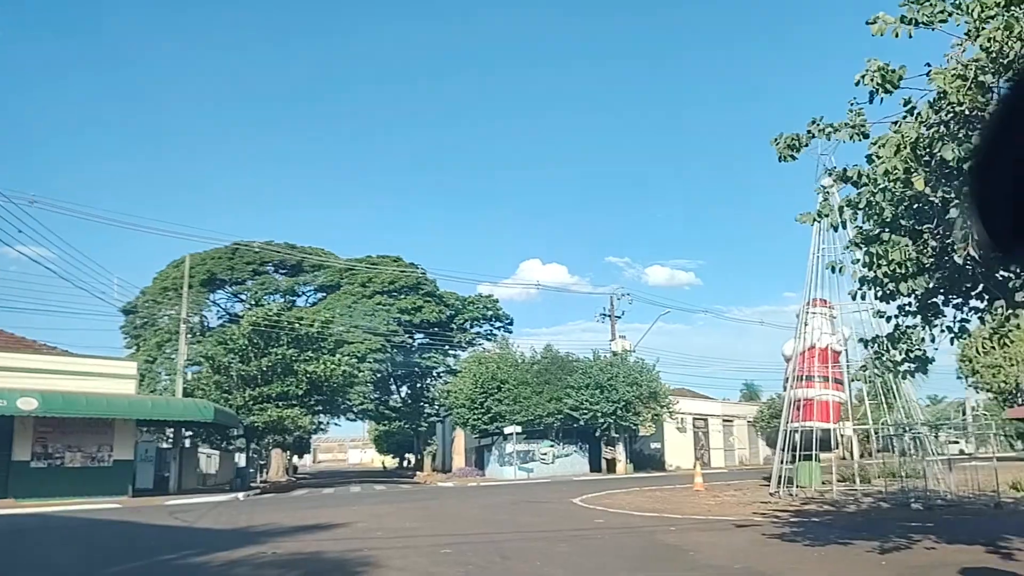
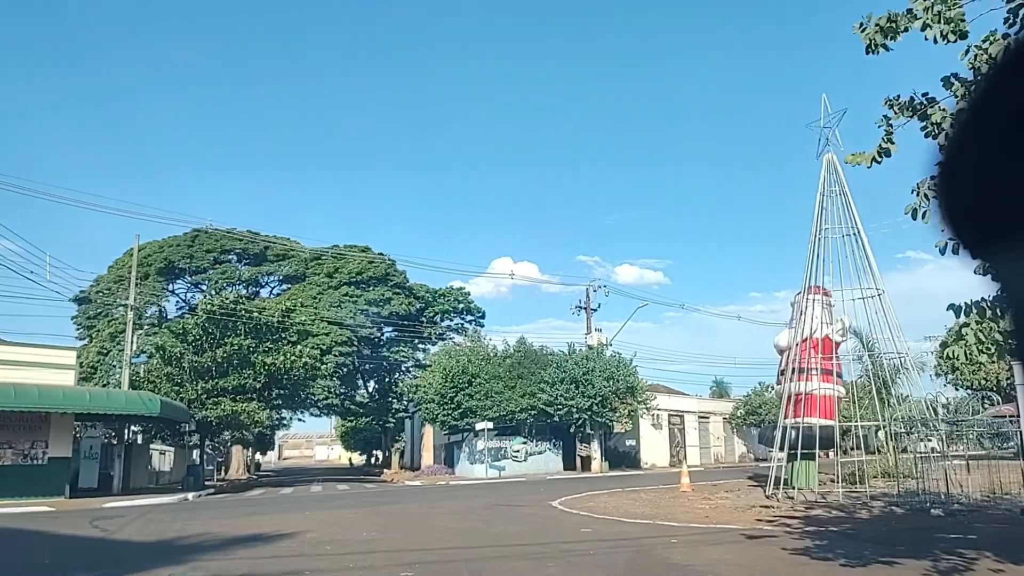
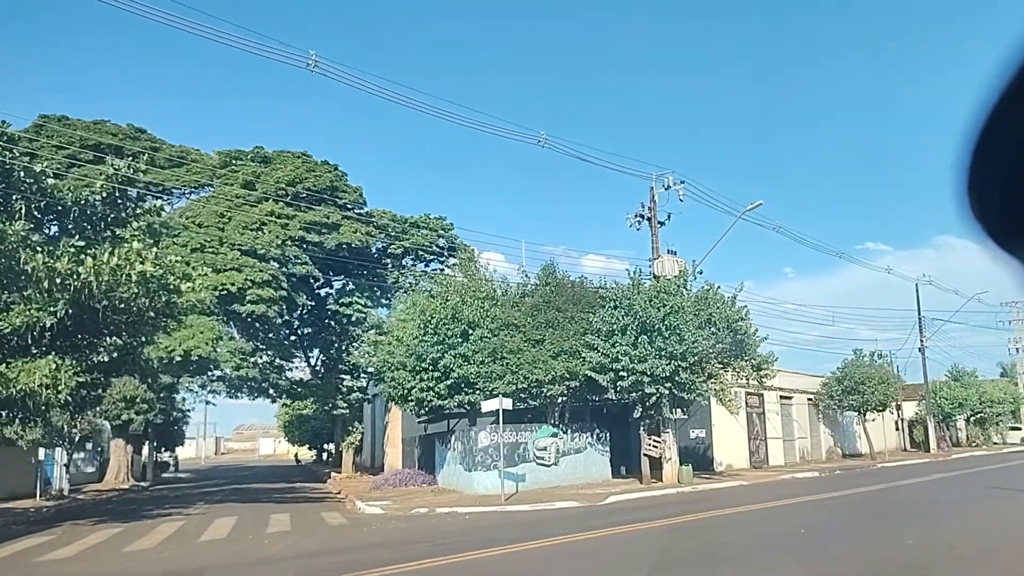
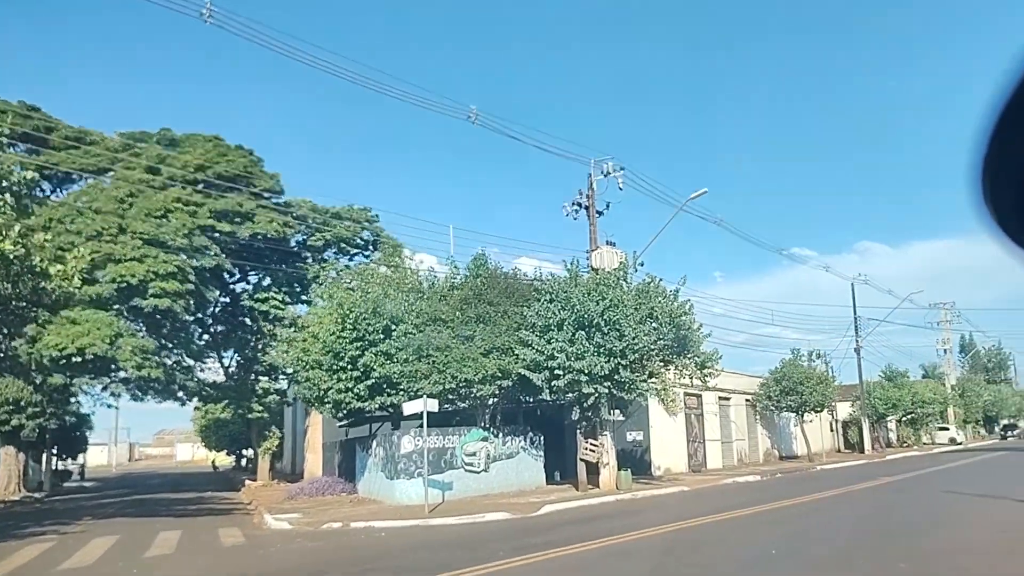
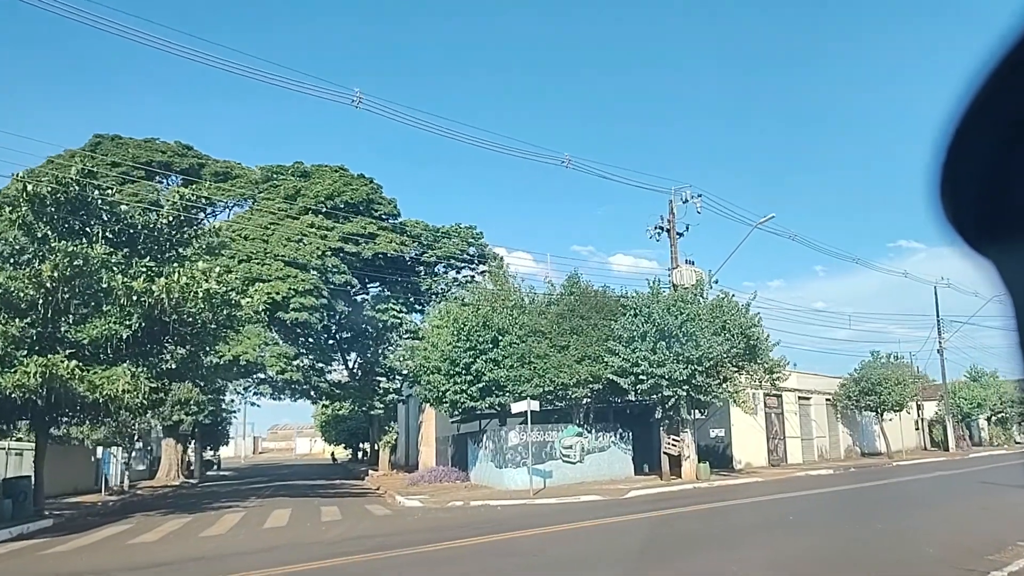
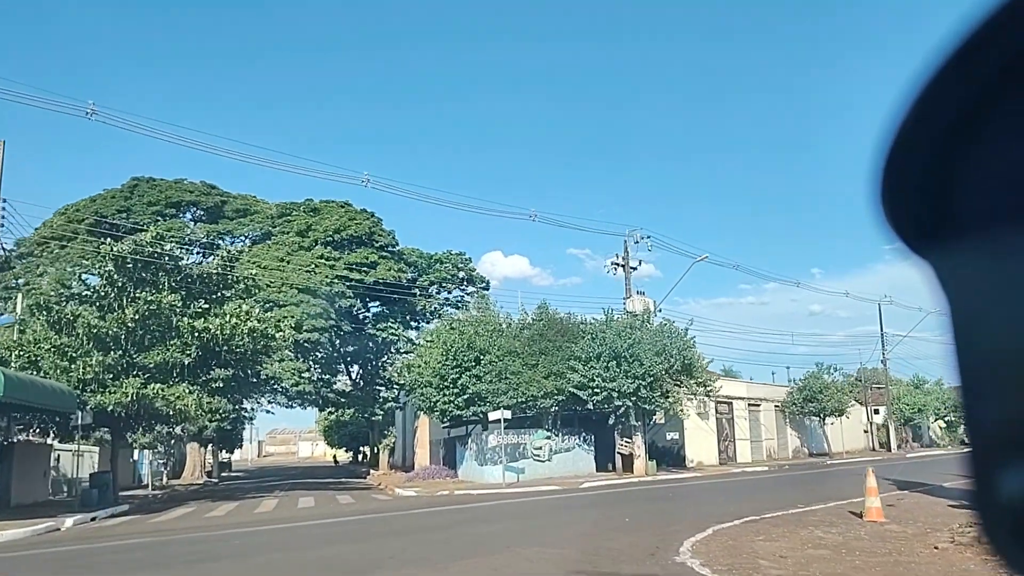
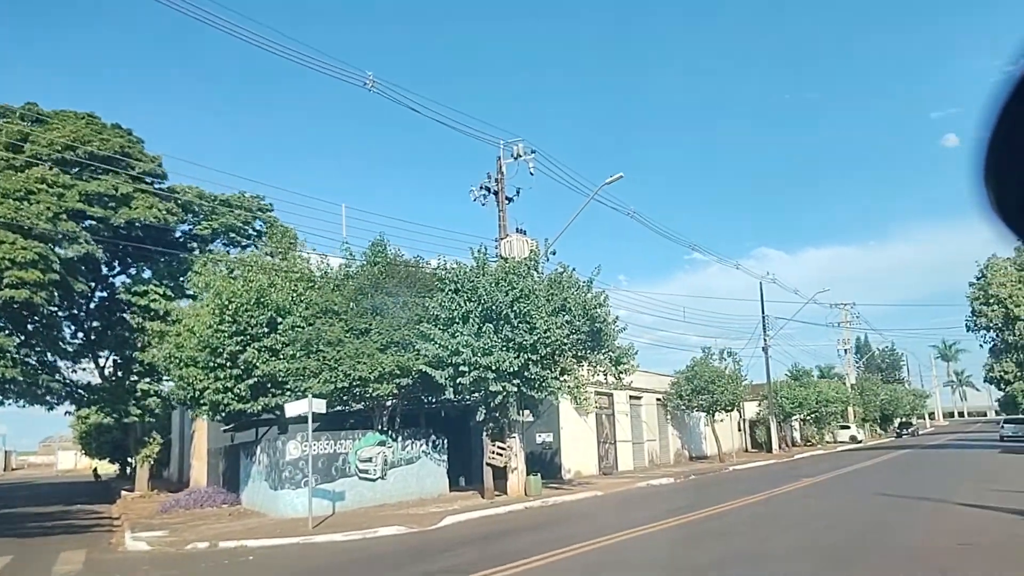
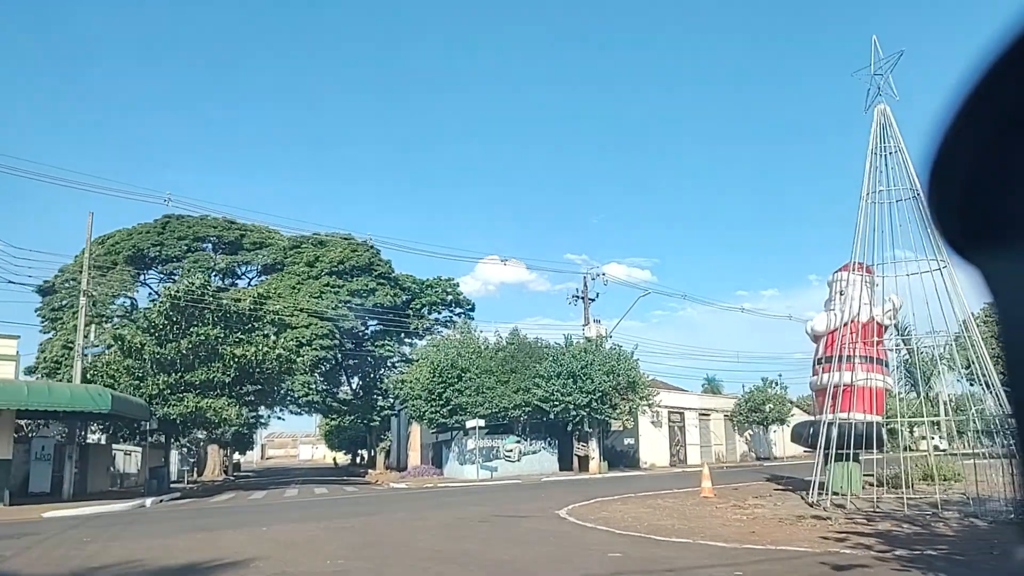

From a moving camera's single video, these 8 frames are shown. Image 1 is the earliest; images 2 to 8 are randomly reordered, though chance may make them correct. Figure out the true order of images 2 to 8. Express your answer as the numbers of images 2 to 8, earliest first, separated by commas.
2, 8, 6, 5, 3, 4, 7
